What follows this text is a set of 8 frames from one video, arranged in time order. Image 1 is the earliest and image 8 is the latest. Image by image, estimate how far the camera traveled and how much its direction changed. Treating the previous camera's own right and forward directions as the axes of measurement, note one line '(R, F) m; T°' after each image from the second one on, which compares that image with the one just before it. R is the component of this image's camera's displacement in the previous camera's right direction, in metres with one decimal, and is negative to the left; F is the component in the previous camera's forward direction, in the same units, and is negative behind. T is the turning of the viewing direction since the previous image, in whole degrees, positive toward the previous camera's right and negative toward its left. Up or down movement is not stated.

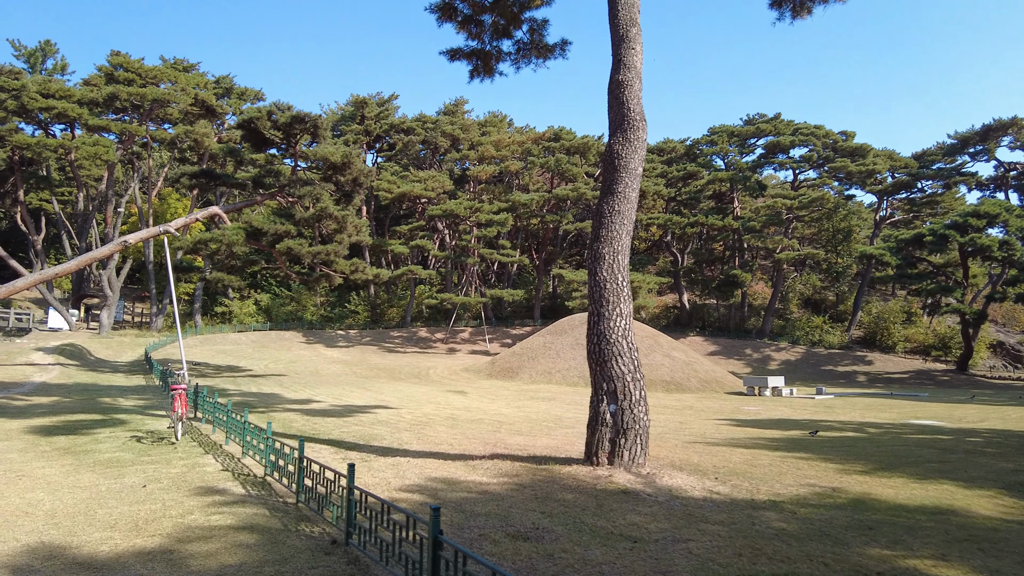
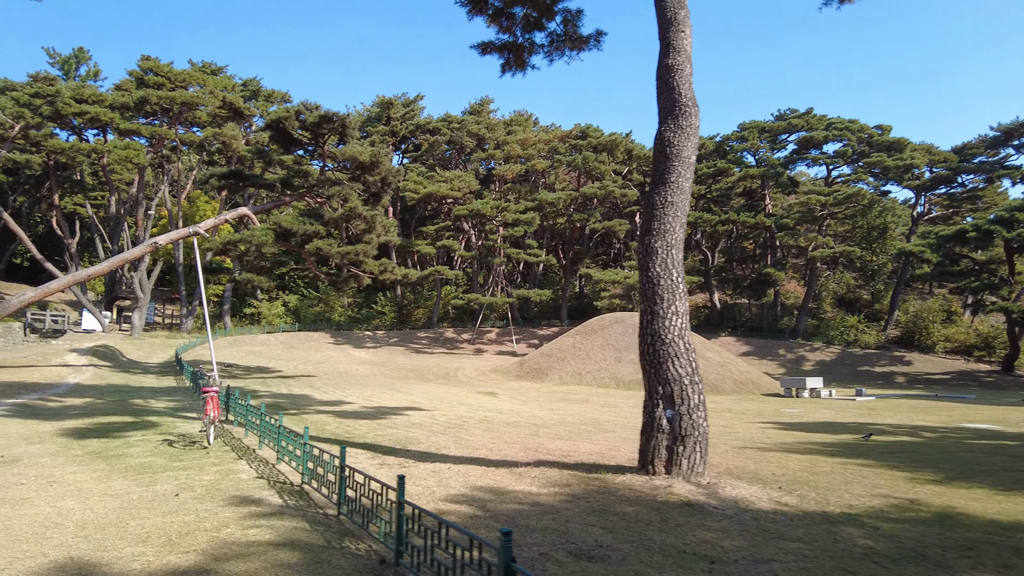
(-0.2, +0.4) m; -2°
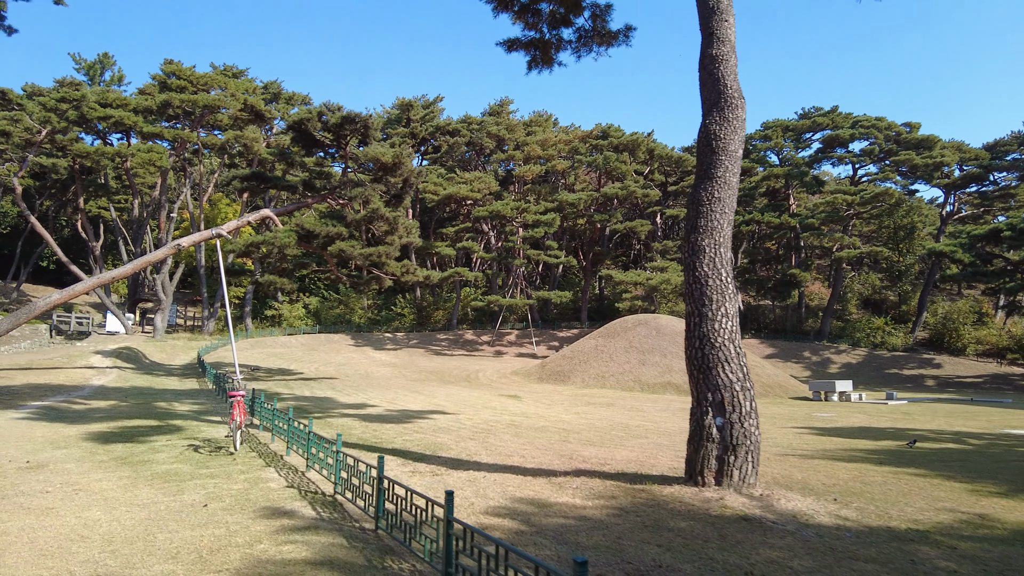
(-0.2, +0.3) m; -2°
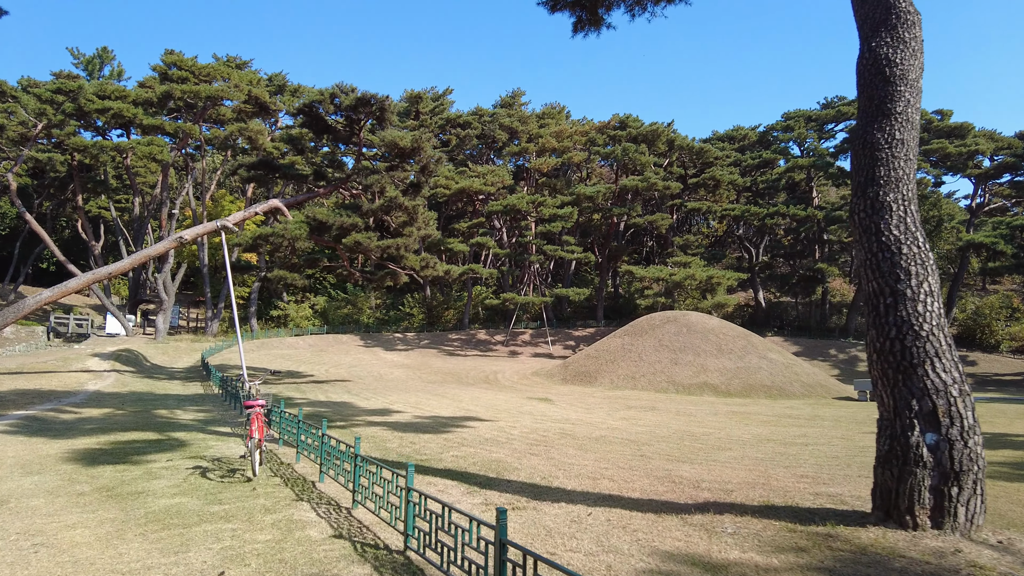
(-0.8, +1.5) m; 0°
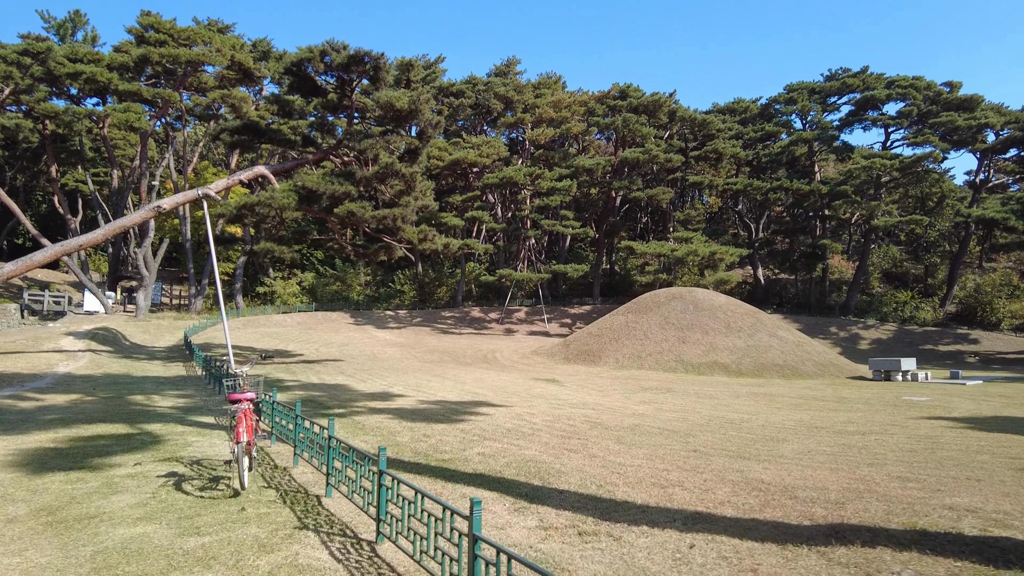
(-0.5, +1.2) m; +1°
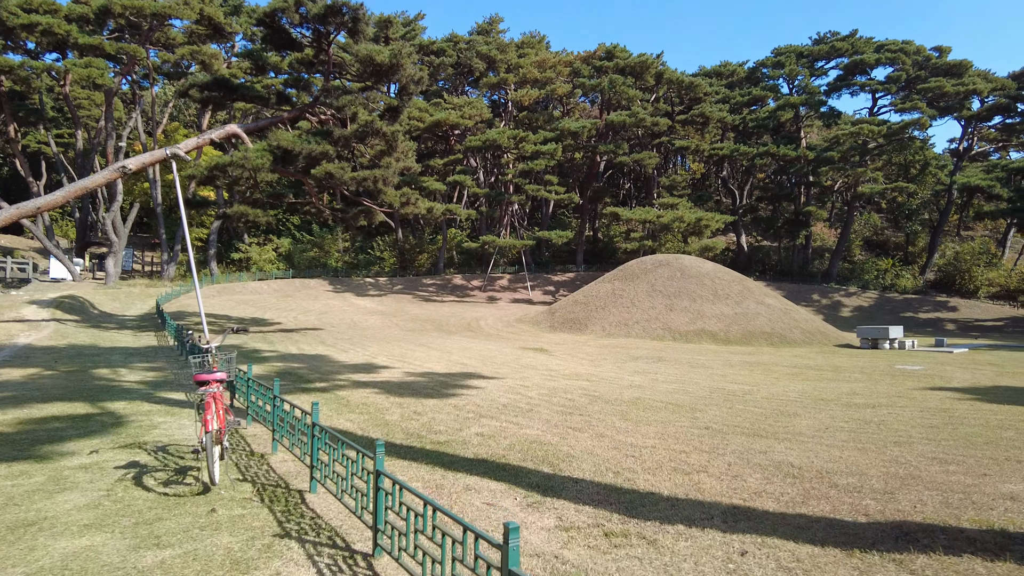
(-0.2, +0.6) m; +2°
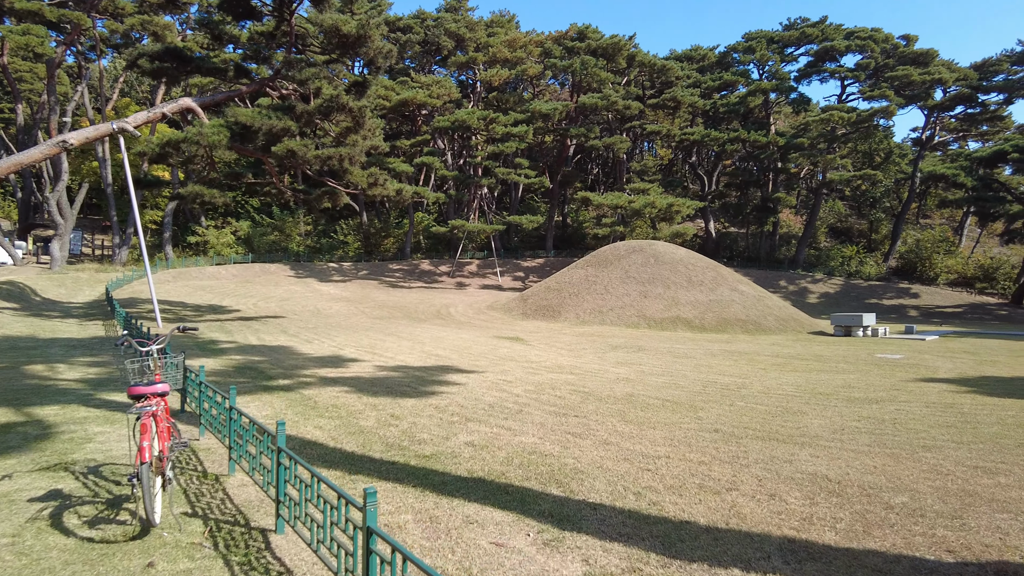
(-0.2, +0.7) m; +3°
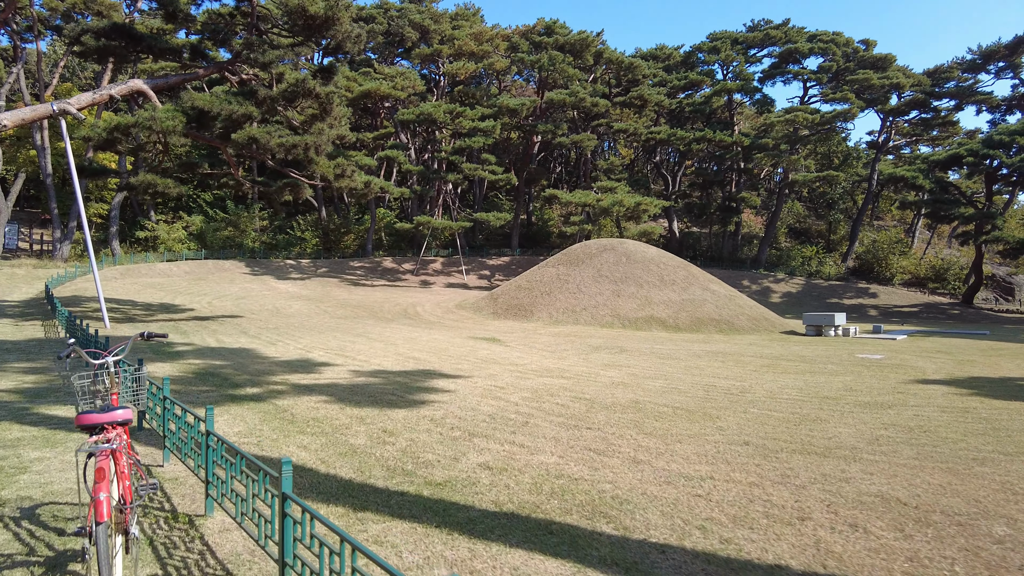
(-0.4, +0.6) m; +4°
